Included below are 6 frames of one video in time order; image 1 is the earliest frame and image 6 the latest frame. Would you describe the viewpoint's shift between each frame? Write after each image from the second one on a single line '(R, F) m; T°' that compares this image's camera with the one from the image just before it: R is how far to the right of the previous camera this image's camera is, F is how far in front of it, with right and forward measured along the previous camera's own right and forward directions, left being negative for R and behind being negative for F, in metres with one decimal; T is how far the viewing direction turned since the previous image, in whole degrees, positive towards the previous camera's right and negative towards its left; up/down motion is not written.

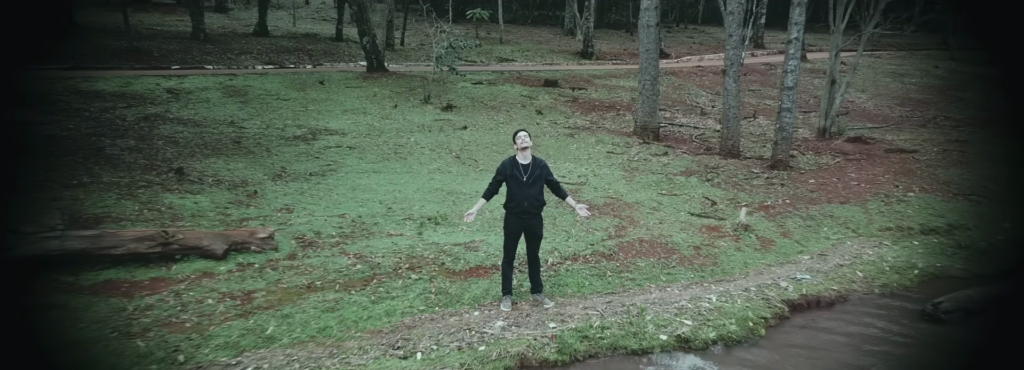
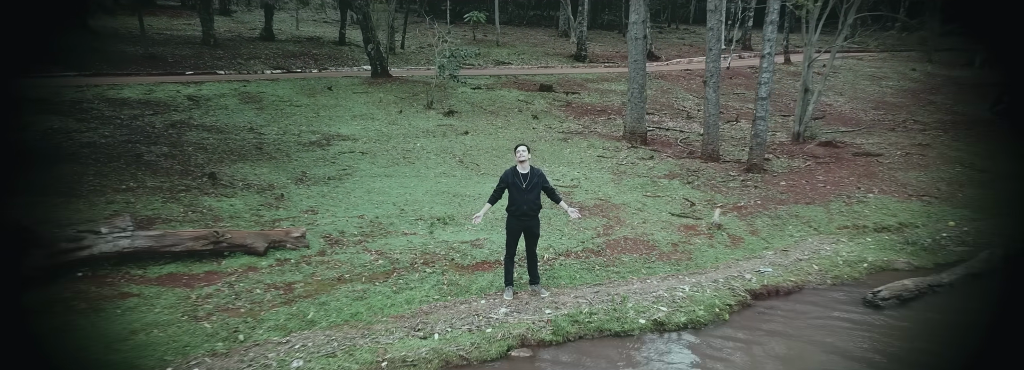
(-0.1, -1.1) m; +1°
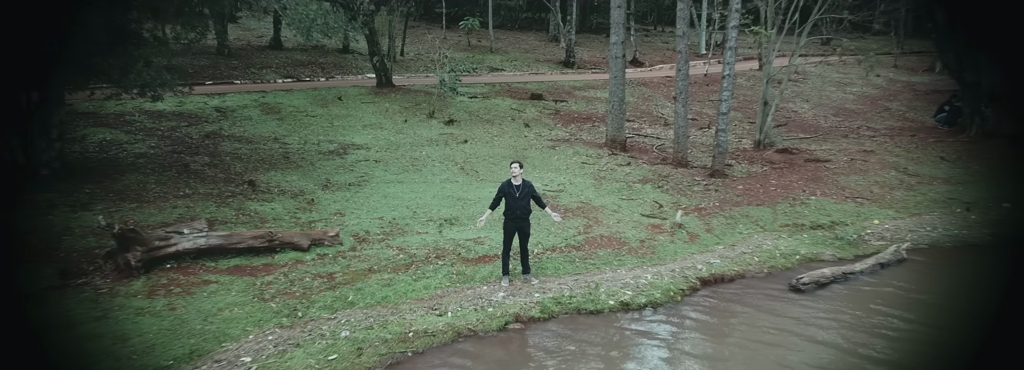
(-0.1, -1.9) m; +1°
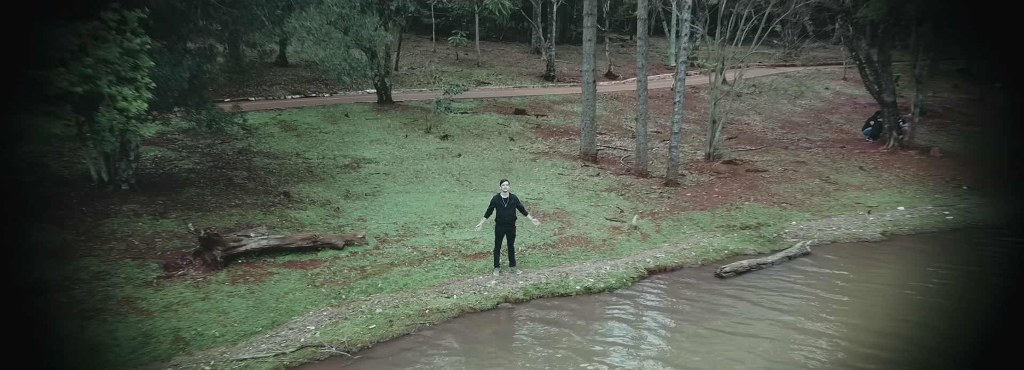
(-0.1, -2.9) m; +2°
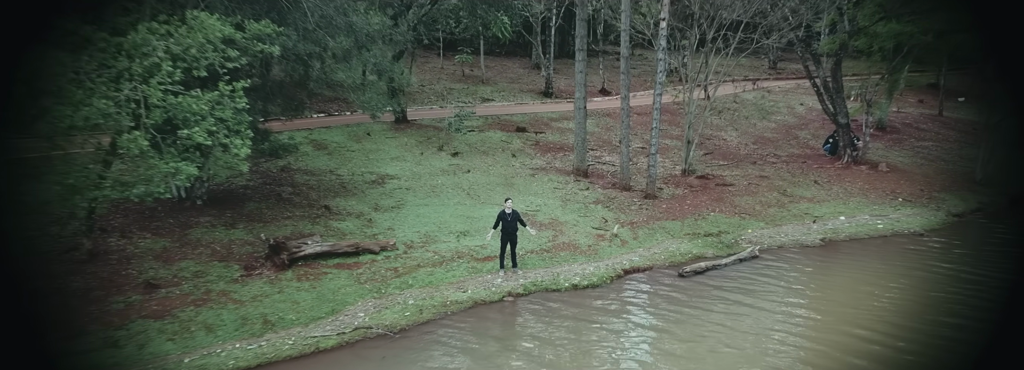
(0.0, -3.1) m; 0°
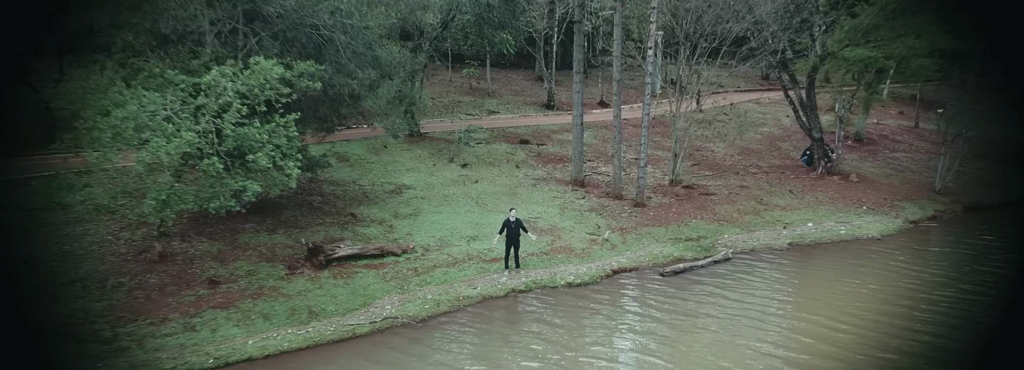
(0.0, -2.5) m; 0°
